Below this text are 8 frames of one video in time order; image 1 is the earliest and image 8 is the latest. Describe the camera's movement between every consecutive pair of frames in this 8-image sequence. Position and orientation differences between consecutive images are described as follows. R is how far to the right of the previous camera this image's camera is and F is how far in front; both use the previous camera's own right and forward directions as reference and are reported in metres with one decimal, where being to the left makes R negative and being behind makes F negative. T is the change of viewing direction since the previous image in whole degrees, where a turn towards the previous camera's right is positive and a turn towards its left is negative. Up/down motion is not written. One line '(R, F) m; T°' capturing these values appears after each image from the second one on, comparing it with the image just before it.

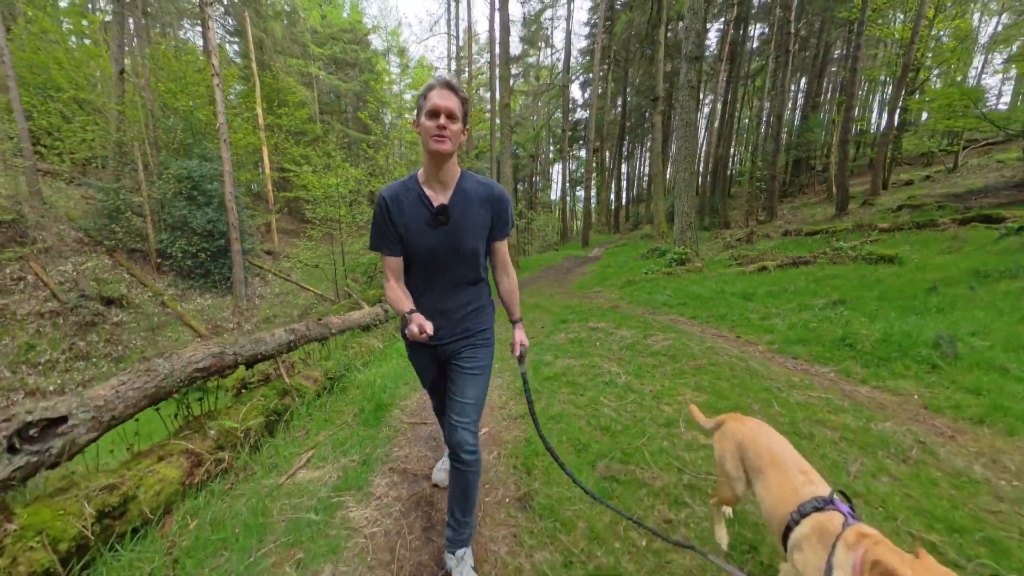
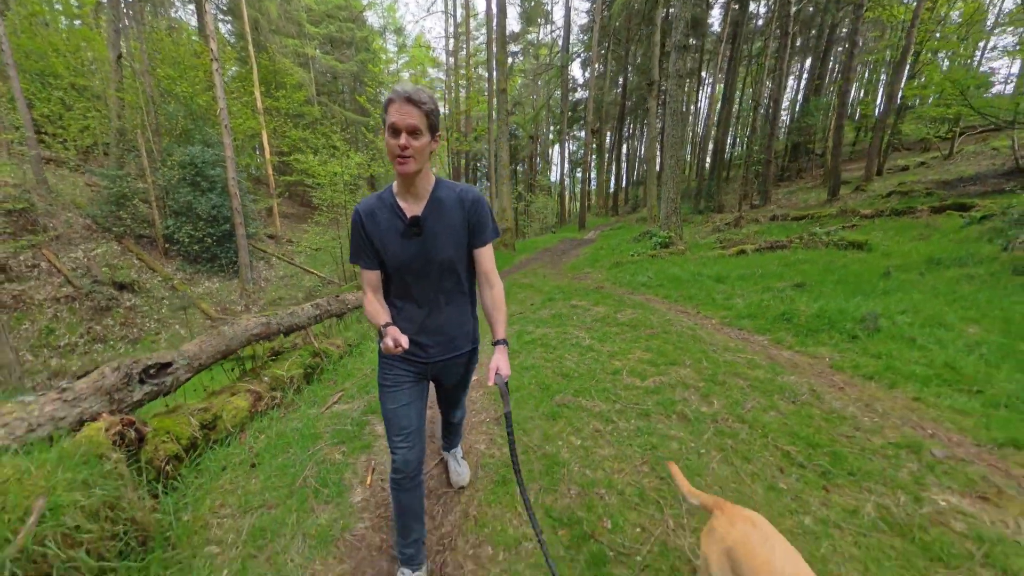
(+0.2, -0.7) m; 0°
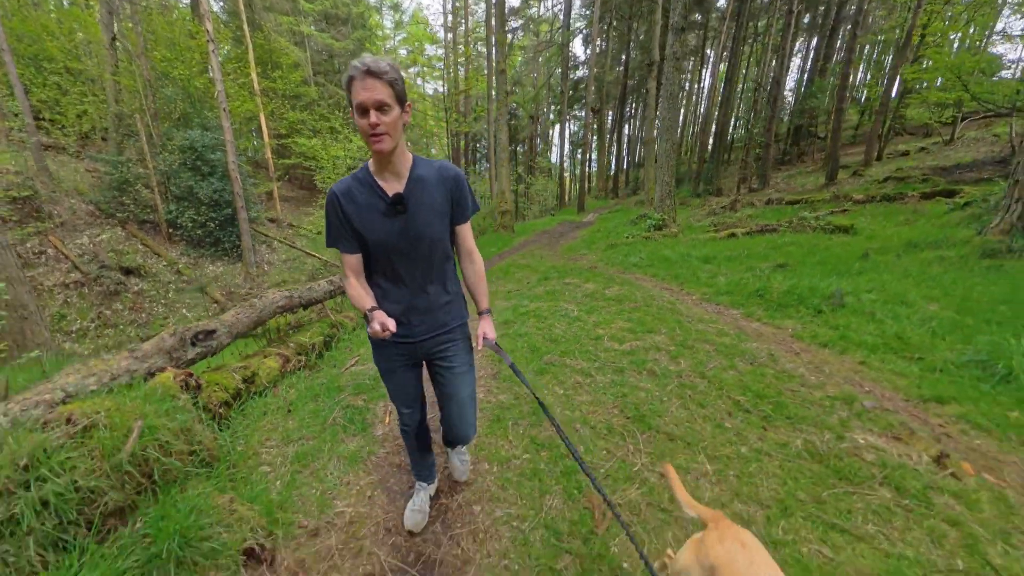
(+0.1, -0.4) m; 0°
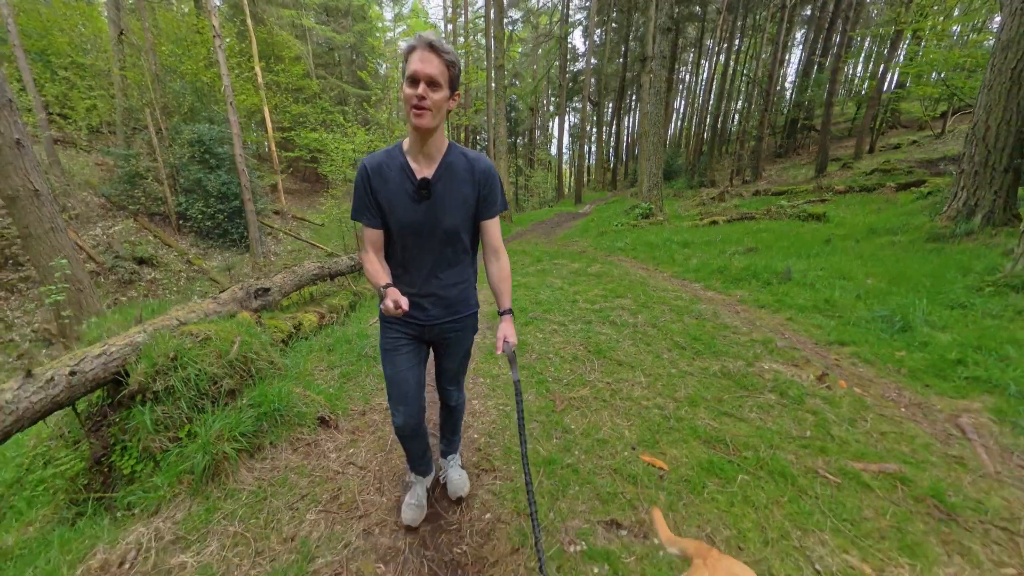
(+0.1, -0.8) m; 0°
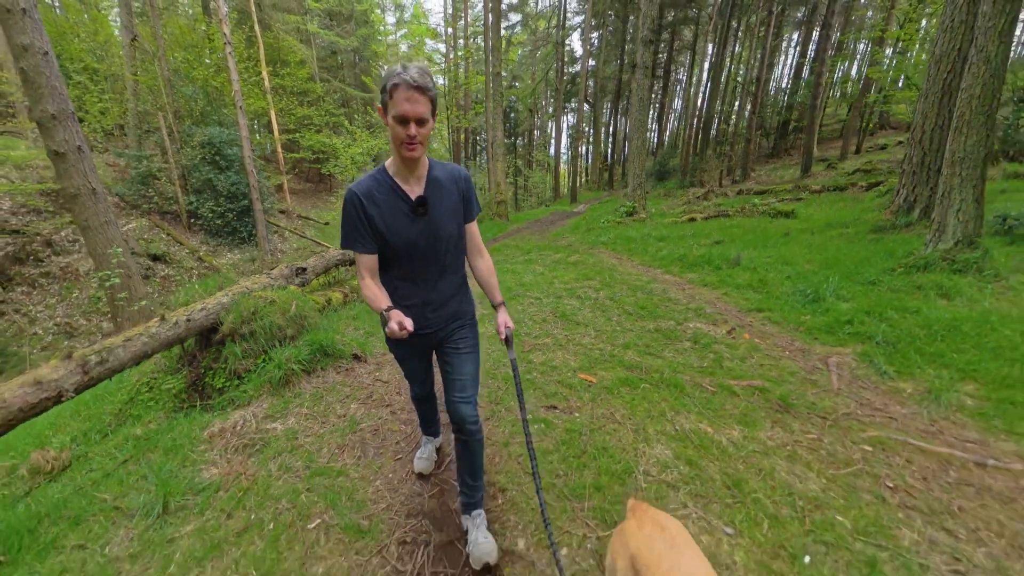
(+0.2, -1.0) m; 0°
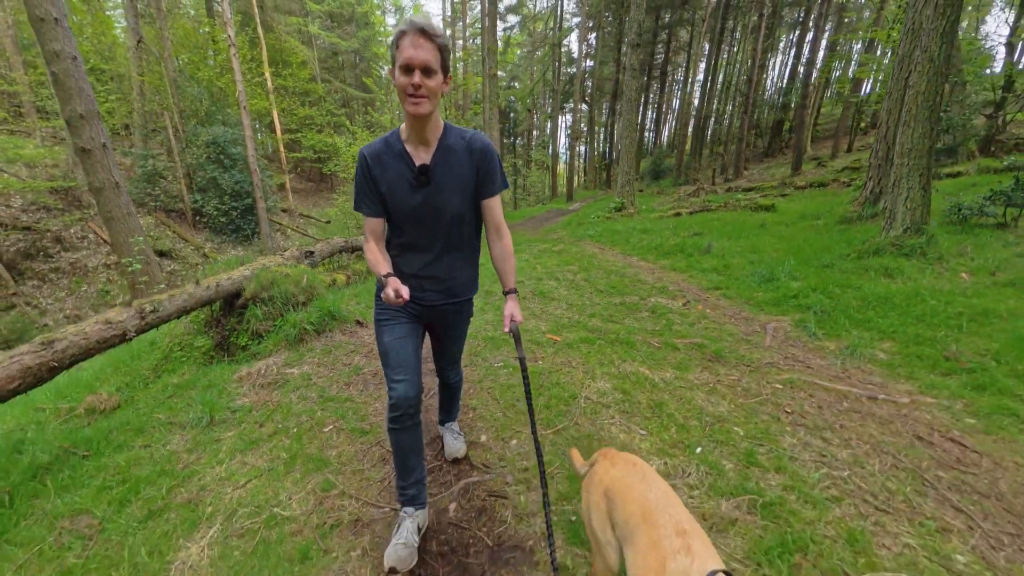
(+0.3, -0.6) m; 0°
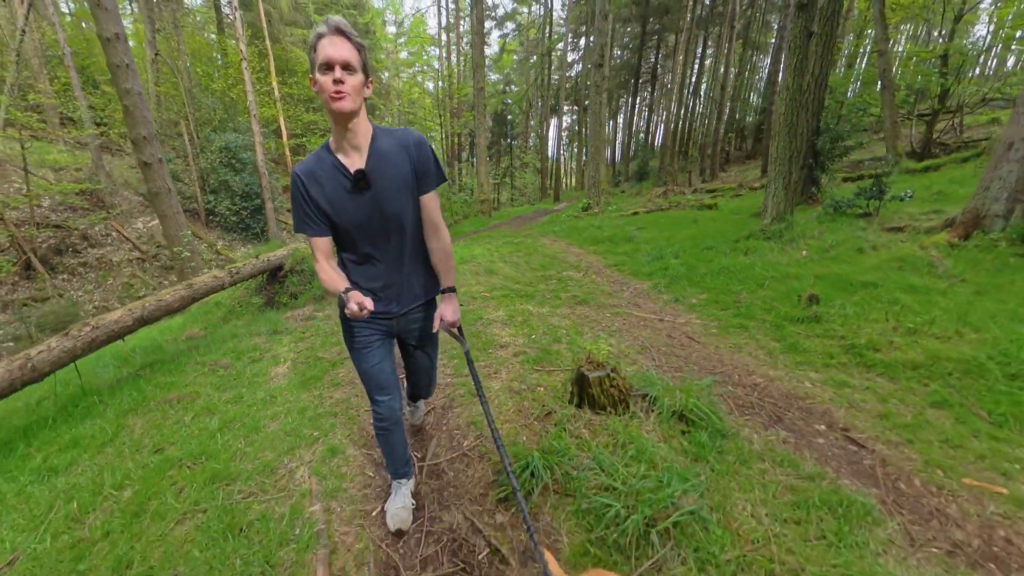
(+1.0, -2.0) m; 0°
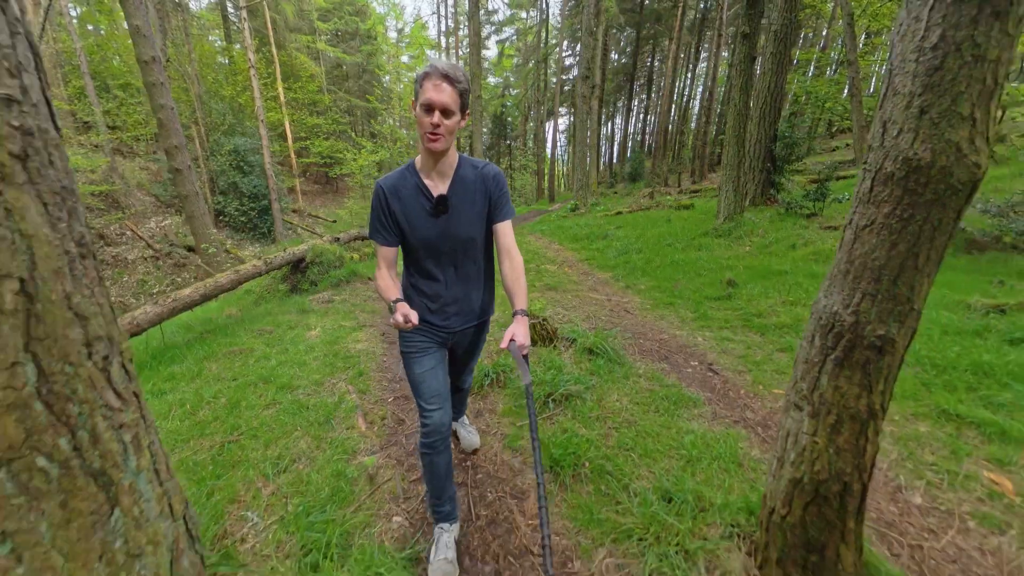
(+0.4, -1.3) m; 0°
